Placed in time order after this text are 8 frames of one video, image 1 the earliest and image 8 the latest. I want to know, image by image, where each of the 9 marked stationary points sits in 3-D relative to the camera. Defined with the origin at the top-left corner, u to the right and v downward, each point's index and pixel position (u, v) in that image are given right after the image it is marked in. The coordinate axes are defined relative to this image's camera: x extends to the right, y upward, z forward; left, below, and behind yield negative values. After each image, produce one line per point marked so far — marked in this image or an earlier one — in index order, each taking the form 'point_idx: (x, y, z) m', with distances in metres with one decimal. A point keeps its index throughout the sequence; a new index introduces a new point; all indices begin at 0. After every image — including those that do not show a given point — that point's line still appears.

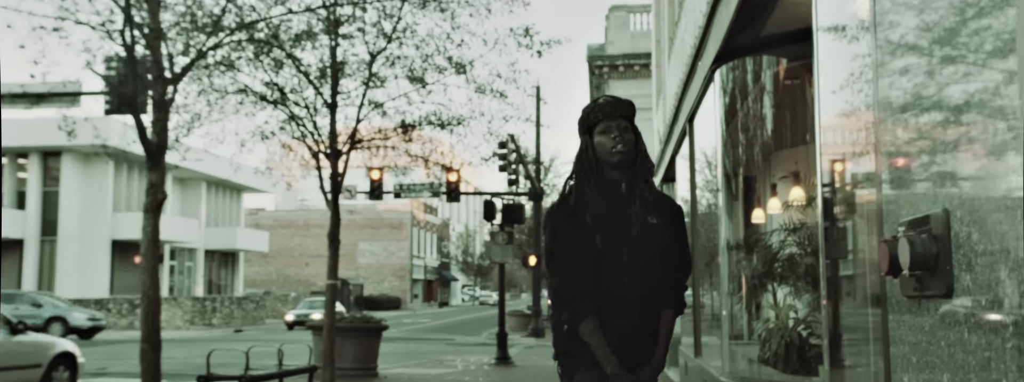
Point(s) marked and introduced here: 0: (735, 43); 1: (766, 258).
0: (+1.8, +1.2, +7.3) m
1: (+2.4, -0.6, +8.7) m
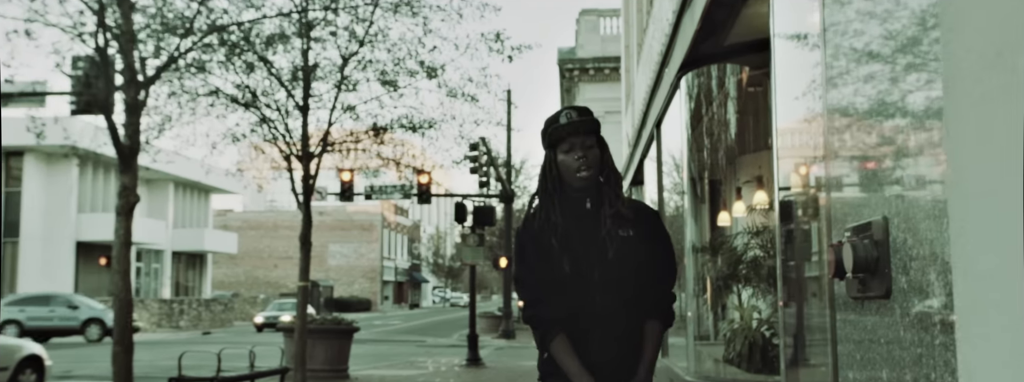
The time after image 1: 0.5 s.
0: (+1.5, +1.1, +7.5) m
1: (+2.1, -0.6, +8.9) m
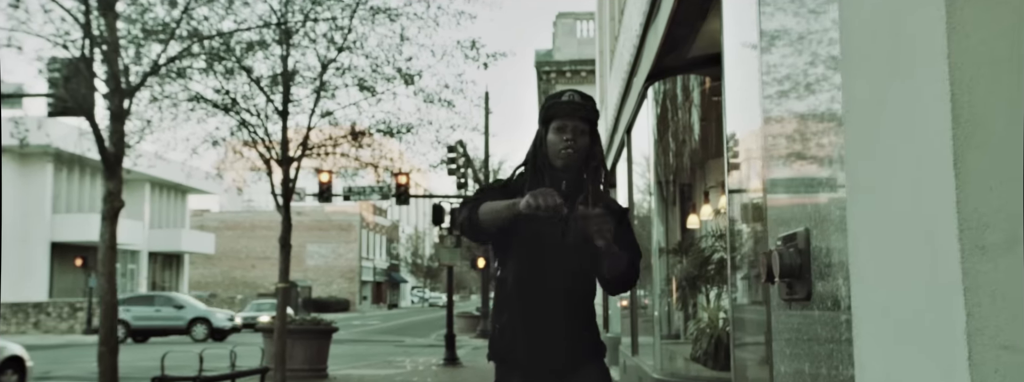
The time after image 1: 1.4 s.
0: (+1.3, +1.1, +7.9) m
1: (+1.8, -0.7, +9.2) m
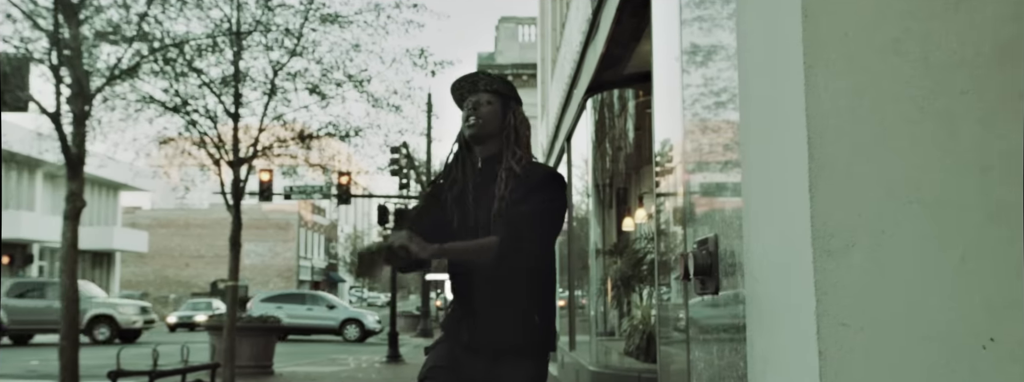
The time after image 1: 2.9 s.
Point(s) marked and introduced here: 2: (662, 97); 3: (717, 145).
0: (+0.8, +1.0, +8.5) m
1: (+1.3, -0.7, +9.8) m
2: (+0.9, +0.7, +5.7) m
3: (+0.8, +0.1, +3.5) m
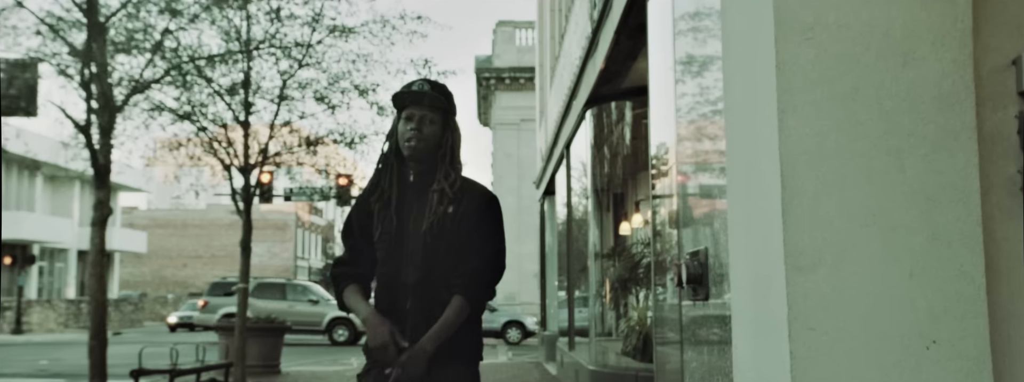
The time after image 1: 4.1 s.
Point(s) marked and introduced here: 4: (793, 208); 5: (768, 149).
0: (+0.9, +1.0, +8.9) m
1: (+1.3, -0.8, +10.3) m
2: (+1.0, +0.6, +6.2) m
3: (+0.8, 0.0, +4.0) m
4: (+0.8, 0.0, +2.8) m
5: (+0.8, +0.1, +2.9) m
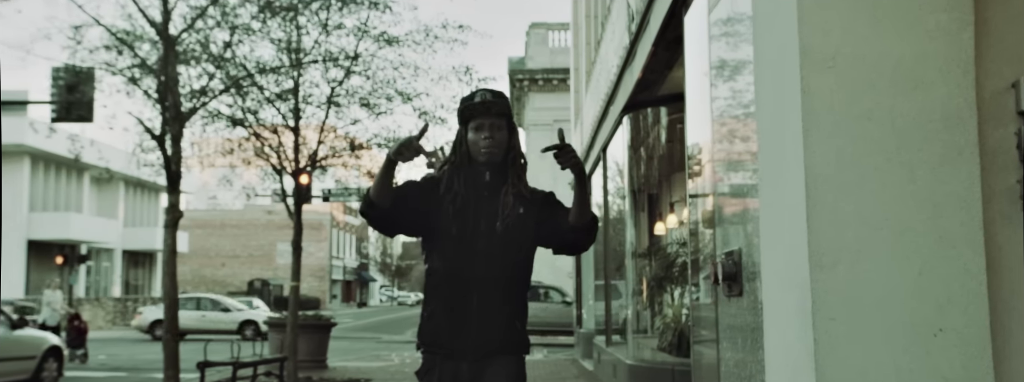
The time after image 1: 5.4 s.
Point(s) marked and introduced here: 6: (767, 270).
0: (+1.3, +0.9, +9.3) m
1: (+1.8, -0.8, +10.7) m
2: (+1.3, +0.6, +6.6) m
3: (+1.1, 0.0, +4.4) m
4: (+1.1, -0.1, +3.2) m
5: (+1.0, +0.1, +3.4) m
6: (+1.0, -0.3, +3.8) m
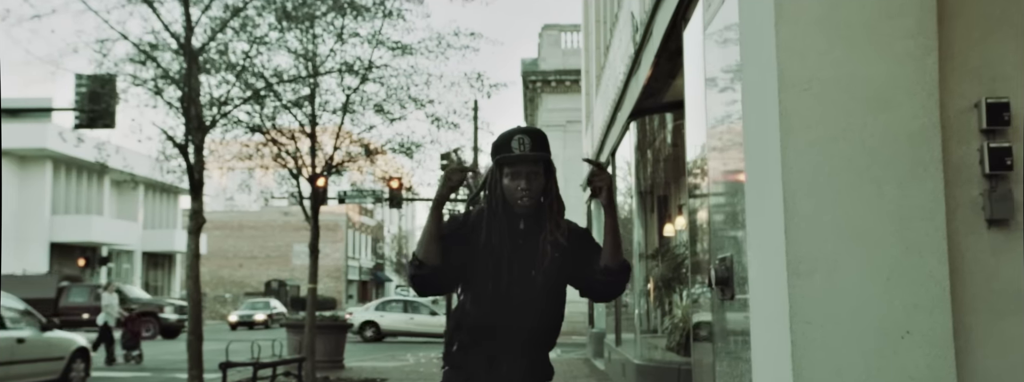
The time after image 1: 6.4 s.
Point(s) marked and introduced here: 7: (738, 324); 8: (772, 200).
0: (+1.4, +0.9, +9.6) m
1: (+1.9, -0.9, +11.0) m
2: (+1.3, +0.5, +6.9) m
3: (+1.1, 0.0, +4.7) m
4: (+1.1, -0.1, +3.5) m
5: (+1.0, +0.1, +3.6) m
6: (+1.1, -0.4, +4.1) m
7: (+1.1, -0.7, +4.5) m
8: (+1.0, 0.0, +3.7) m
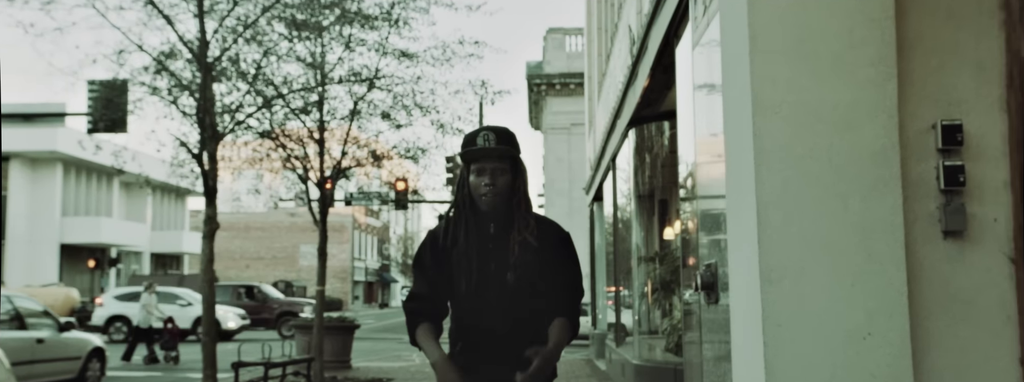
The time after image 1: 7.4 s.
0: (+1.4, +0.8, +9.9) m
1: (+1.9, -0.9, +11.3) m
2: (+1.3, +0.5, +7.2) m
3: (+1.1, -0.1, +5.0) m
4: (+1.0, -0.2, +3.8) m
5: (+1.0, 0.0, +4.0) m
6: (+1.0, -0.4, +4.4) m
7: (+1.1, -0.7, +4.8) m
8: (+1.0, -0.1, +4.0) m
